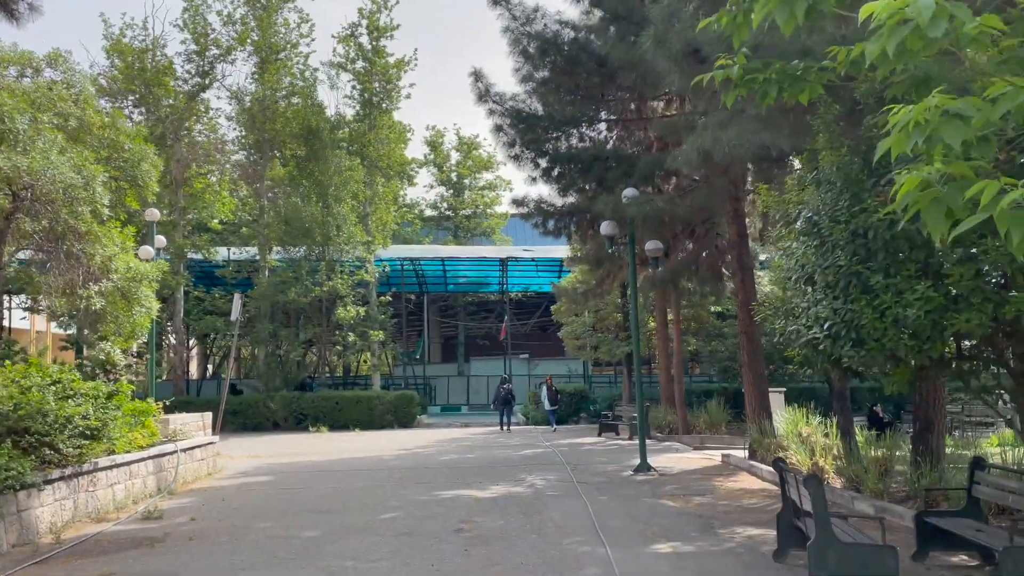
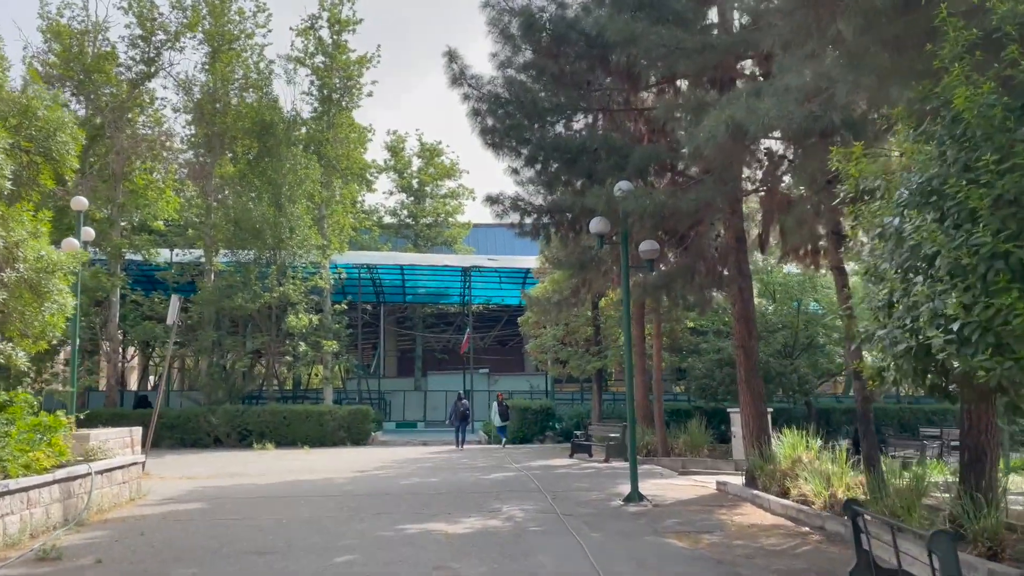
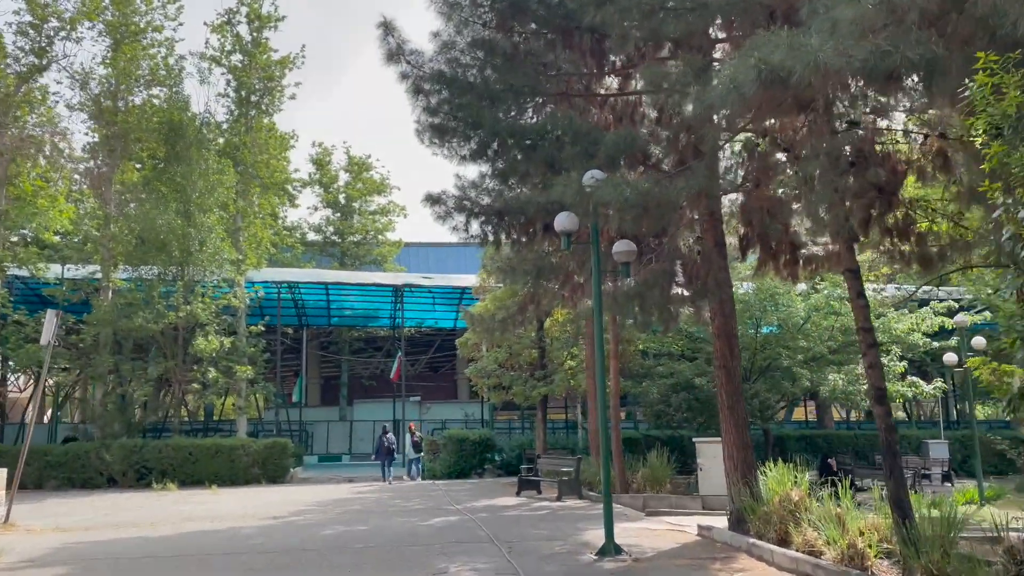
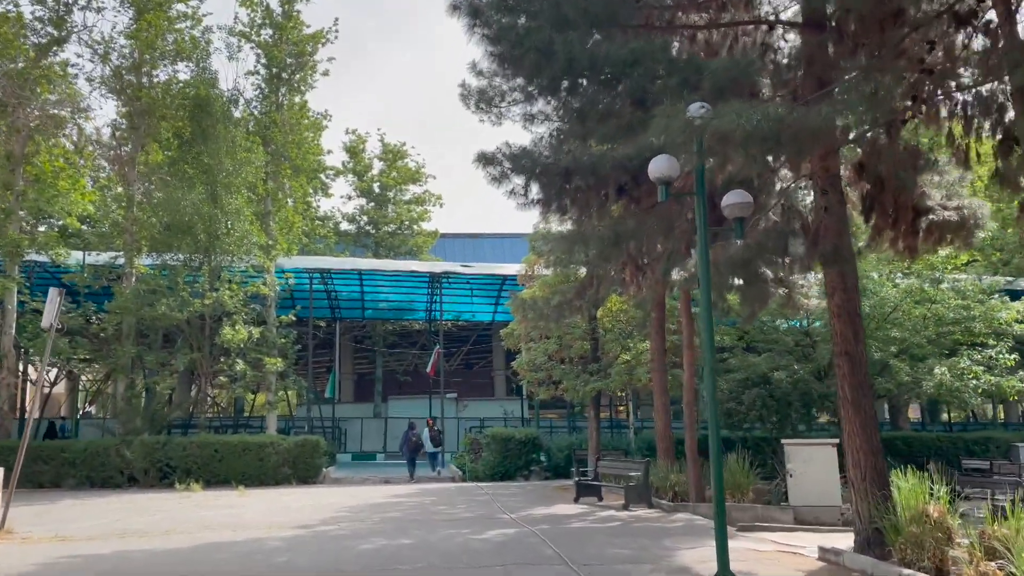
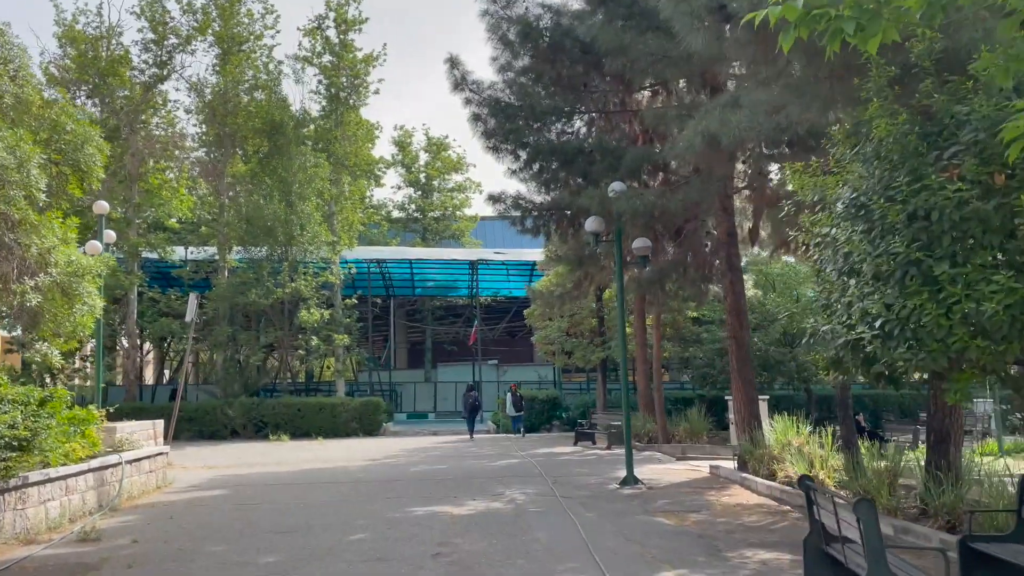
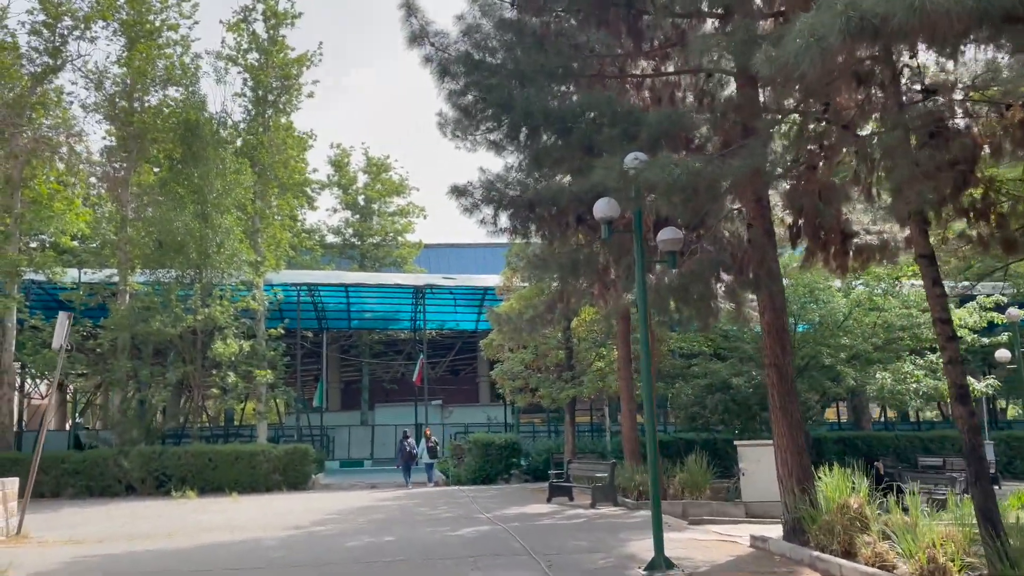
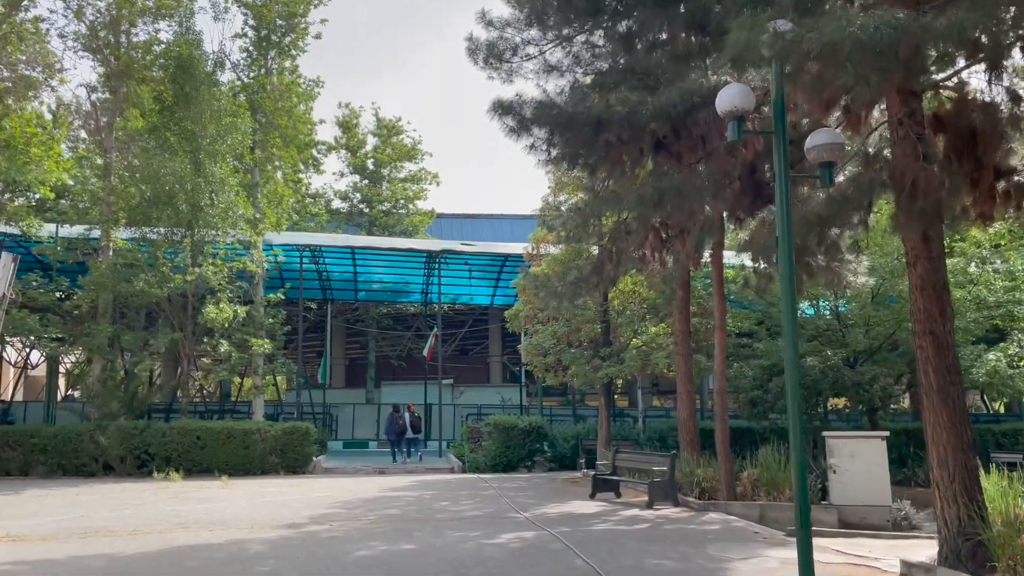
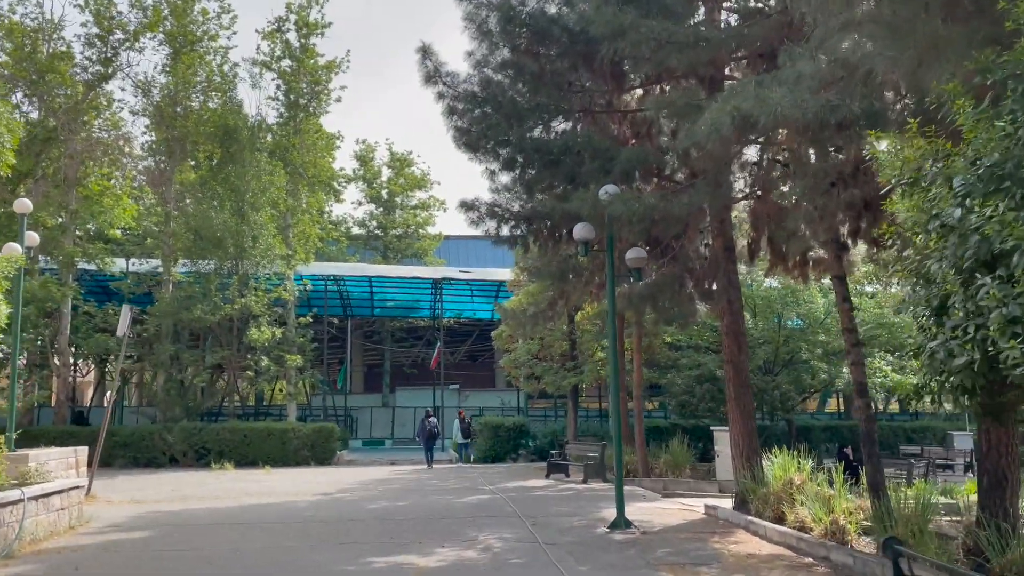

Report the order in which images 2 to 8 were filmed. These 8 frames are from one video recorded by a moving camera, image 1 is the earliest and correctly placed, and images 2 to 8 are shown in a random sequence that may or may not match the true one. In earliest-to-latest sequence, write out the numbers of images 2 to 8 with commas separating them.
5, 2, 8, 3, 6, 4, 7
